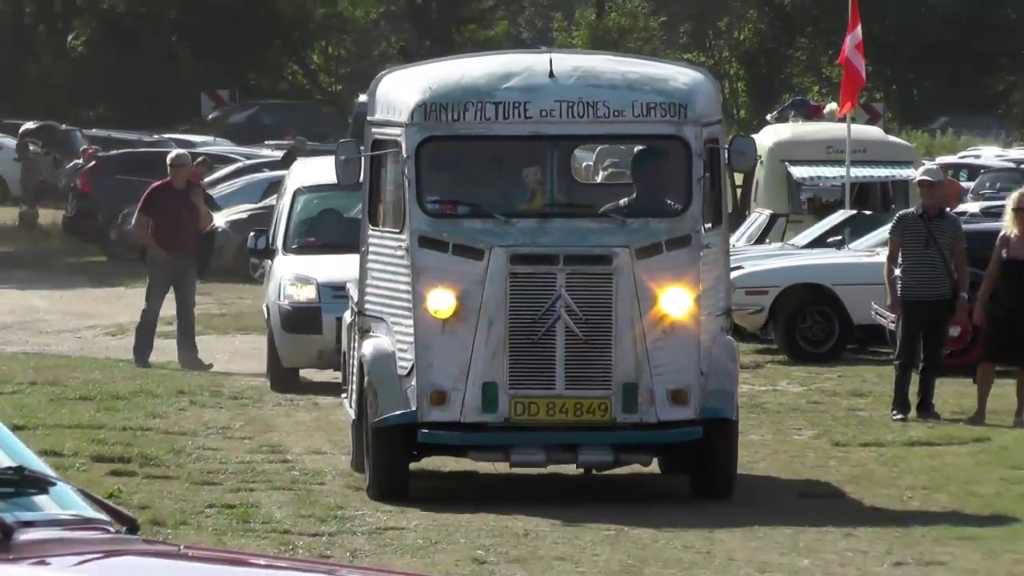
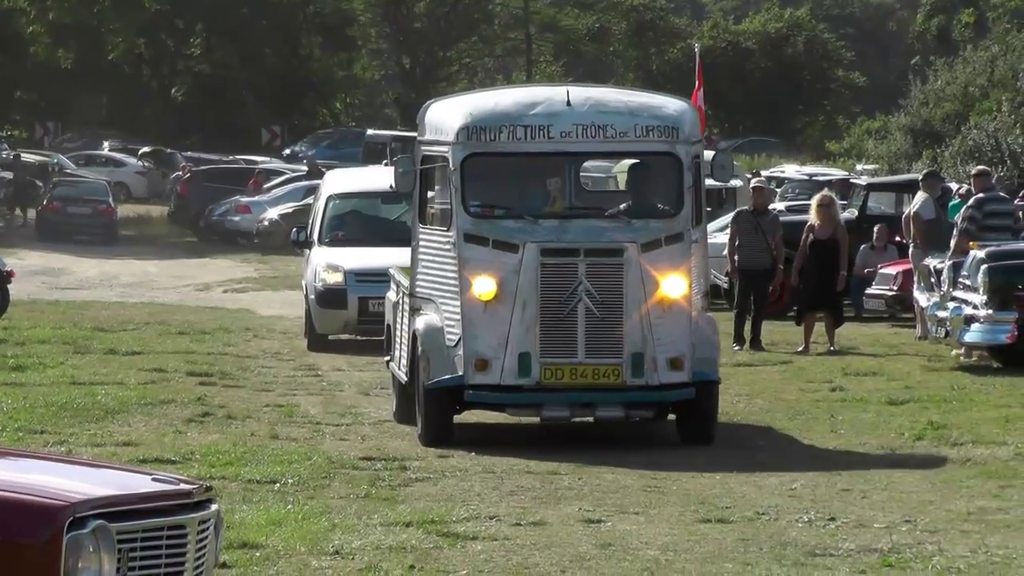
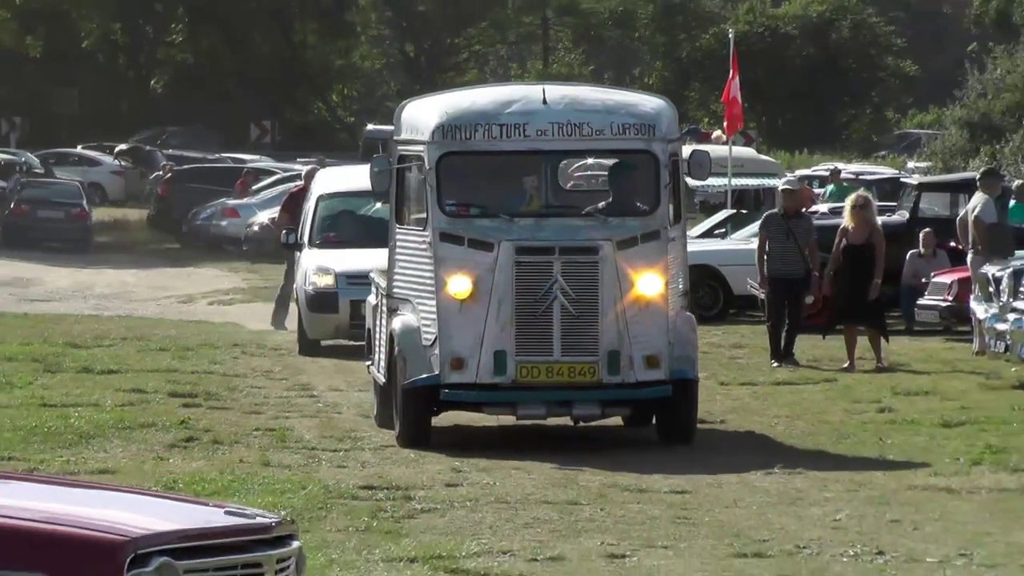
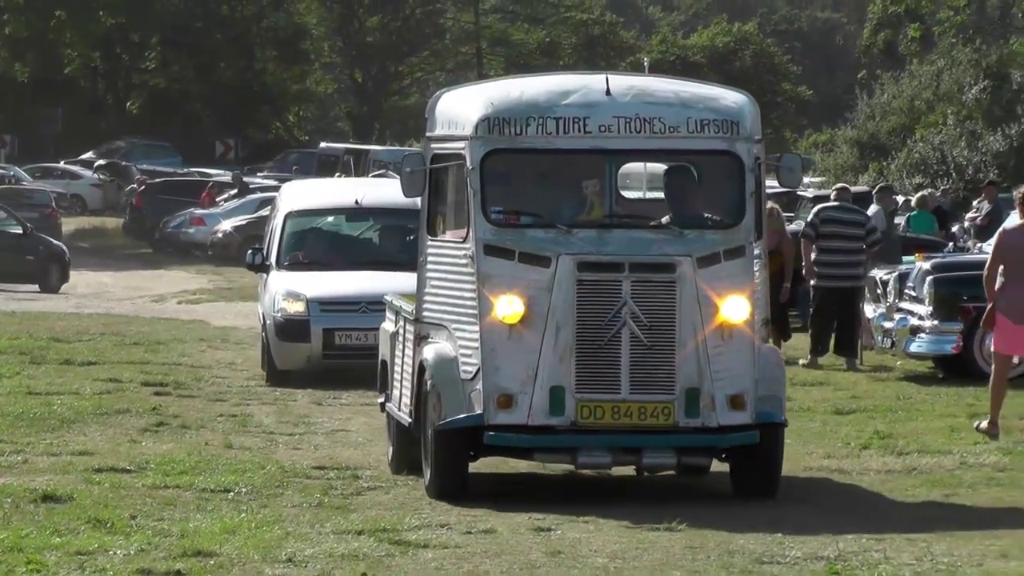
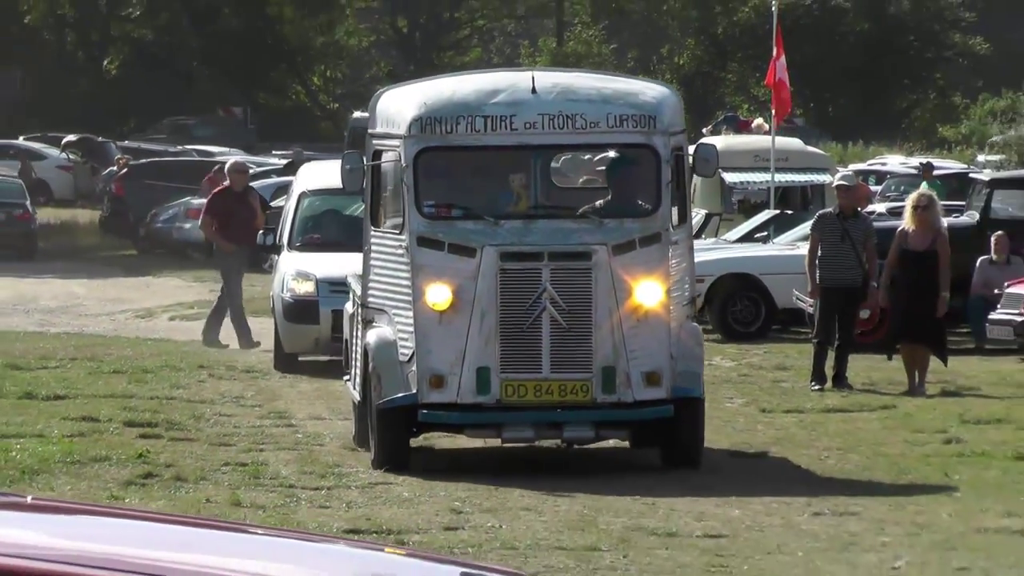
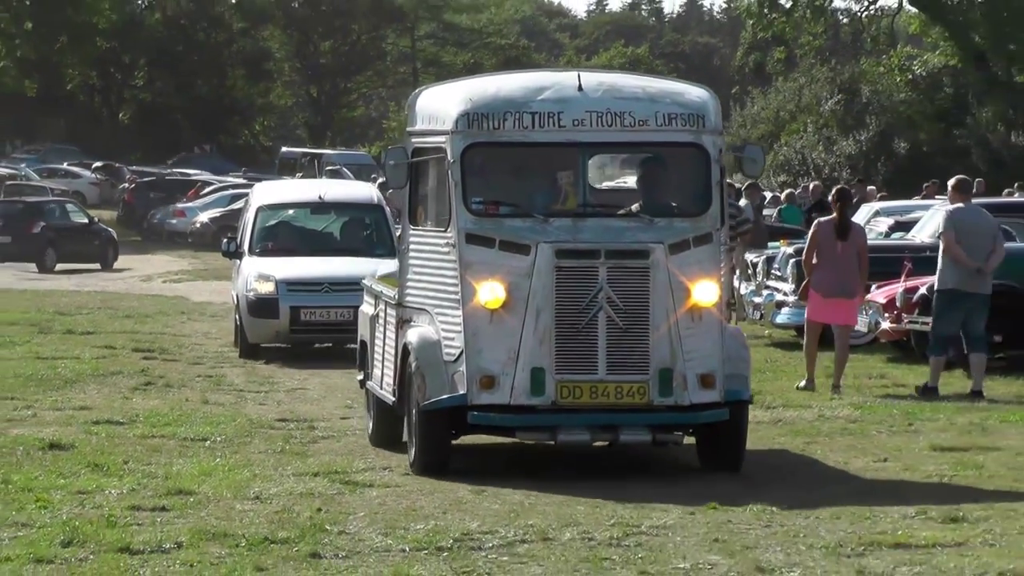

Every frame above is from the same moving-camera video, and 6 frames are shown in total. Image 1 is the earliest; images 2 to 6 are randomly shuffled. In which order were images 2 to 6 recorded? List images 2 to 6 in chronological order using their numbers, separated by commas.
5, 3, 2, 4, 6
